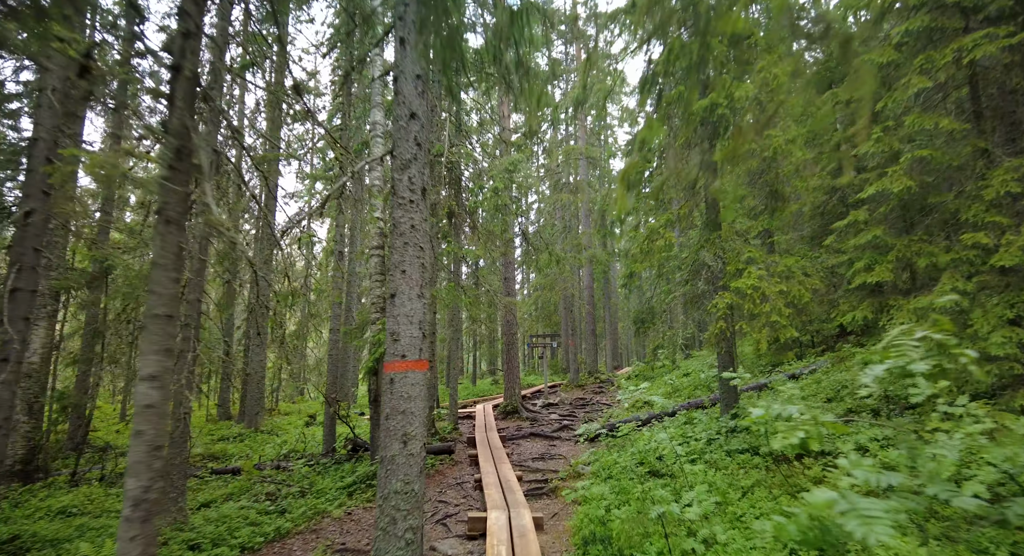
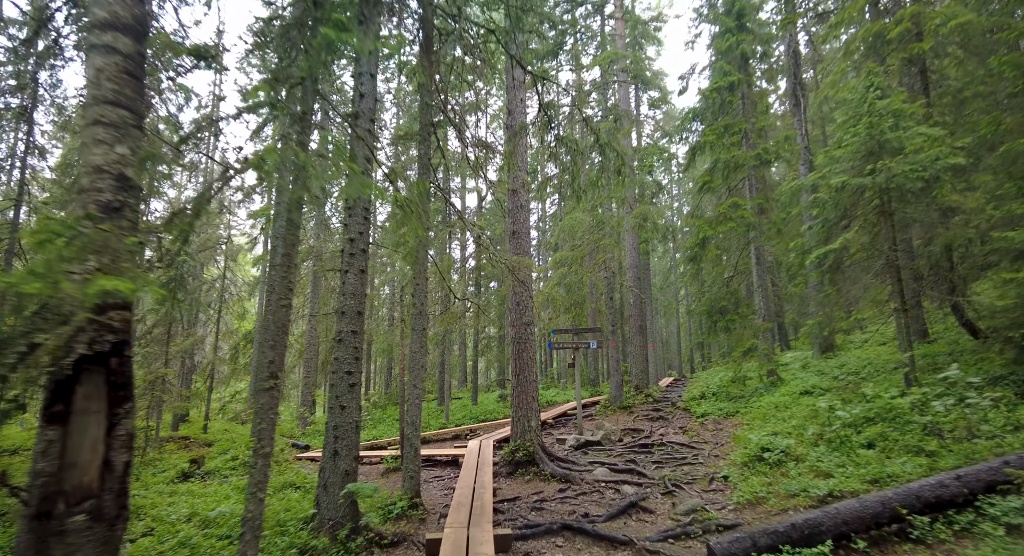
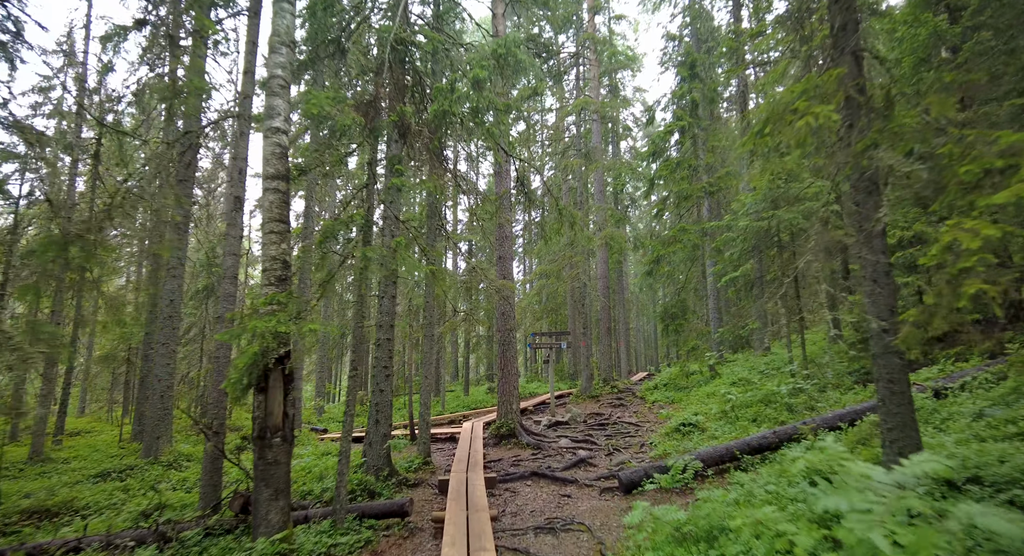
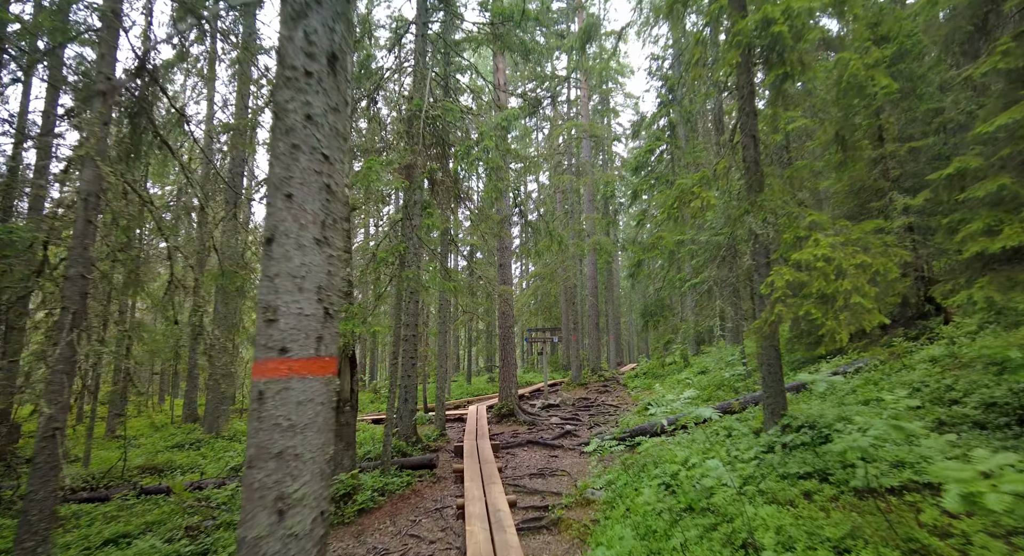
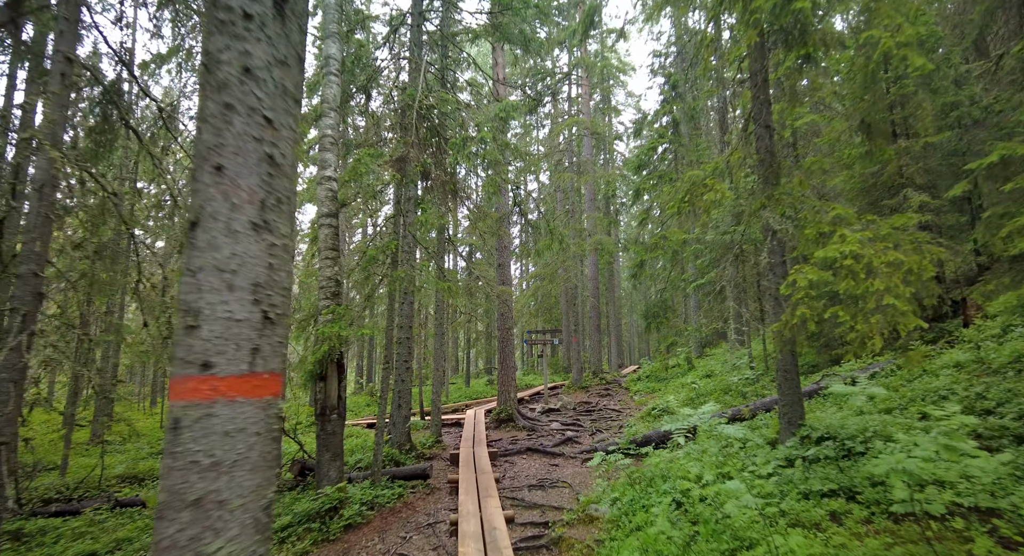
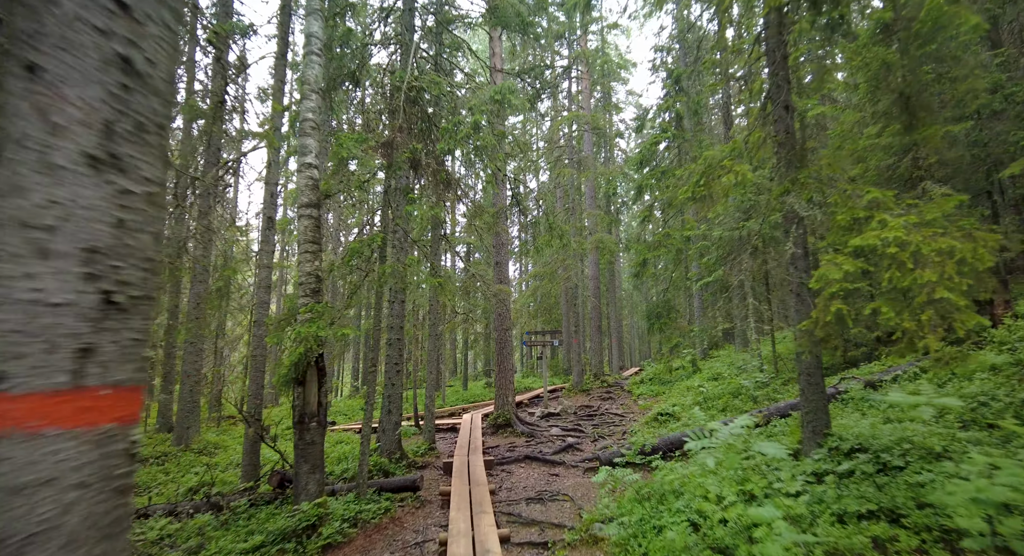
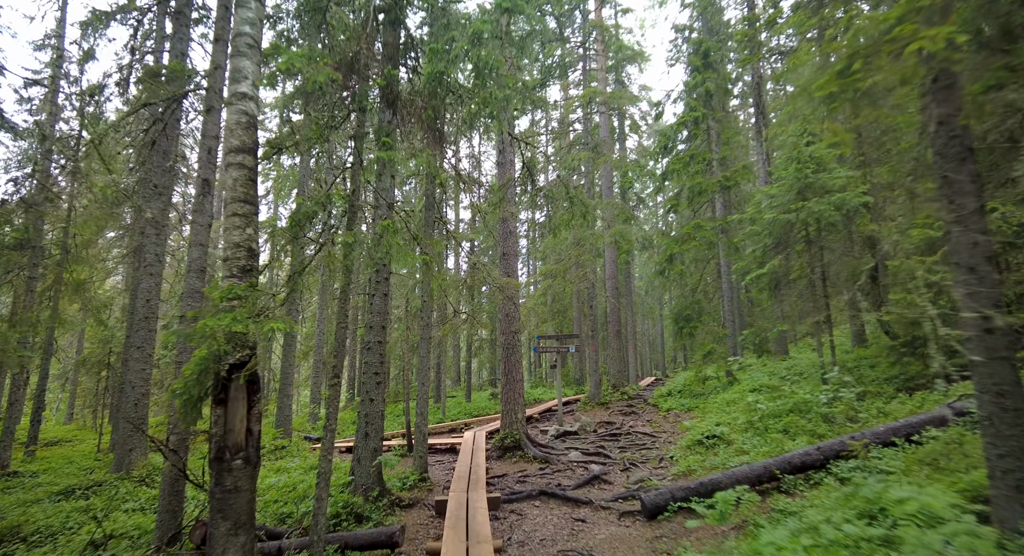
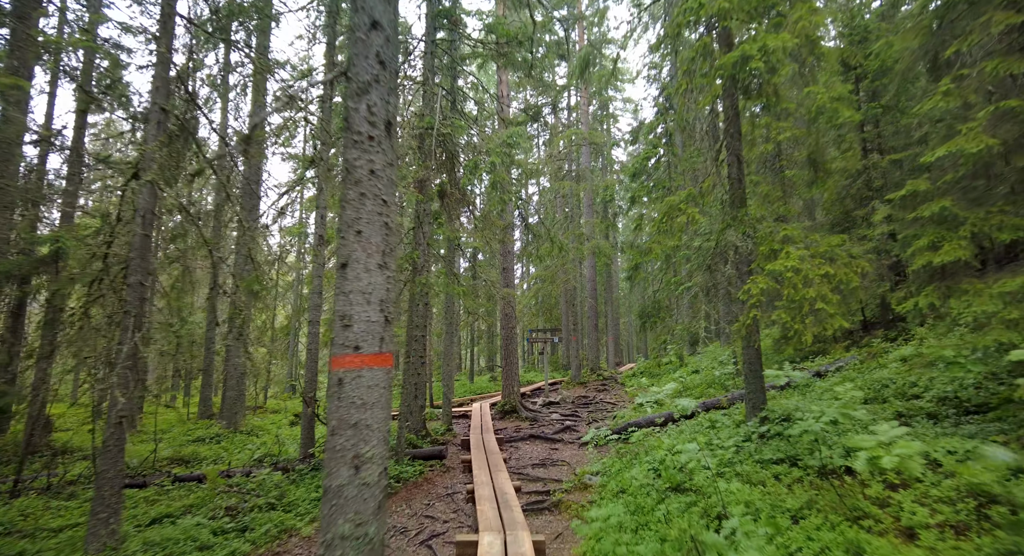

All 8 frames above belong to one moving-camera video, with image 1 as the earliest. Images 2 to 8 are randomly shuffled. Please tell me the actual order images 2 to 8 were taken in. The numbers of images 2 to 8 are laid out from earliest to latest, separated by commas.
8, 4, 5, 6, 3, 7, 2
